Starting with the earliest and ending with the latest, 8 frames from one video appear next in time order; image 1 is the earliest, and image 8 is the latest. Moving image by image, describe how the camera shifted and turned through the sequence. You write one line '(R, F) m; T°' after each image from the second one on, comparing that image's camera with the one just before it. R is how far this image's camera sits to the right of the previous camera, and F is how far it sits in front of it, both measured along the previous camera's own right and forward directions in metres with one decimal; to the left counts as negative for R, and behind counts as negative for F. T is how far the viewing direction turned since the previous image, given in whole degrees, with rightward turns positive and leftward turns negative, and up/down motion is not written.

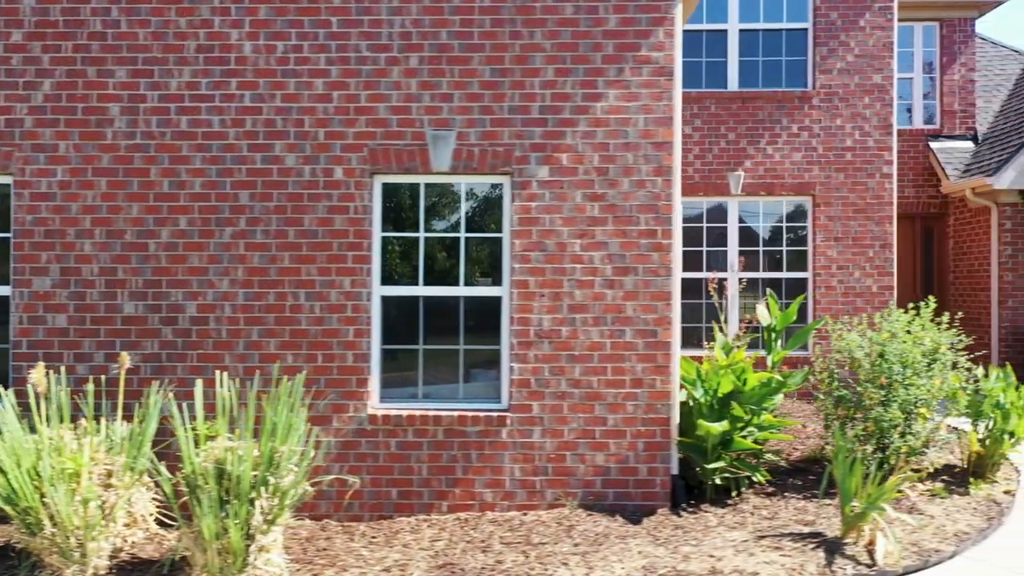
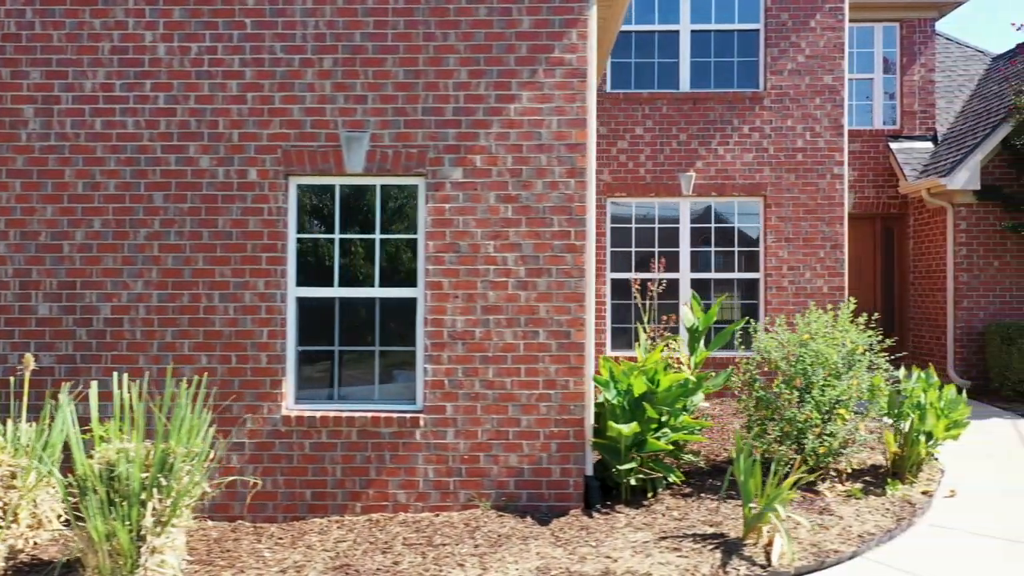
(+0.6, 0.0) m; 0°
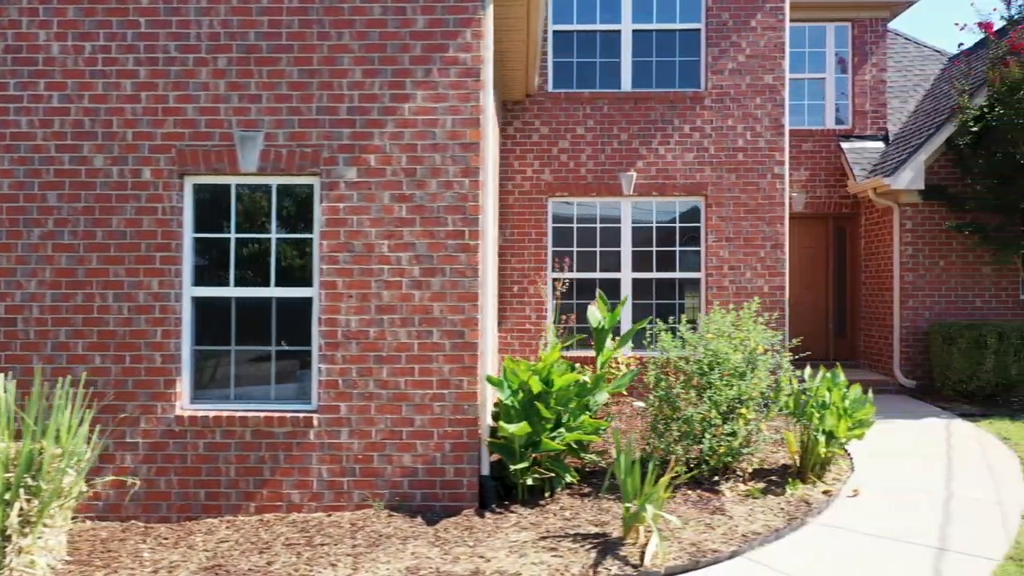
(+0.7, 0.0) m; 0°
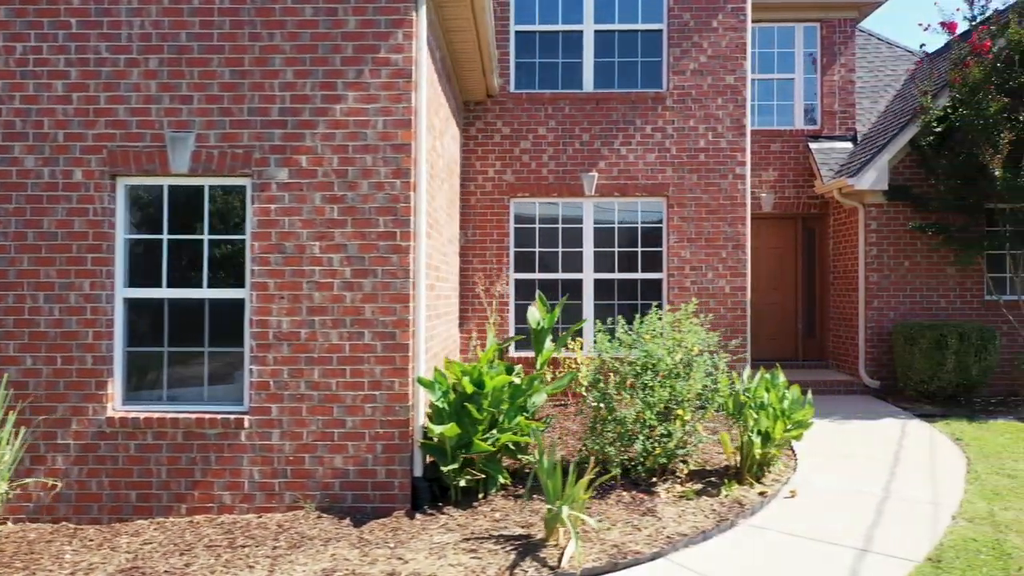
(+0.5, 0.0) m; 0°
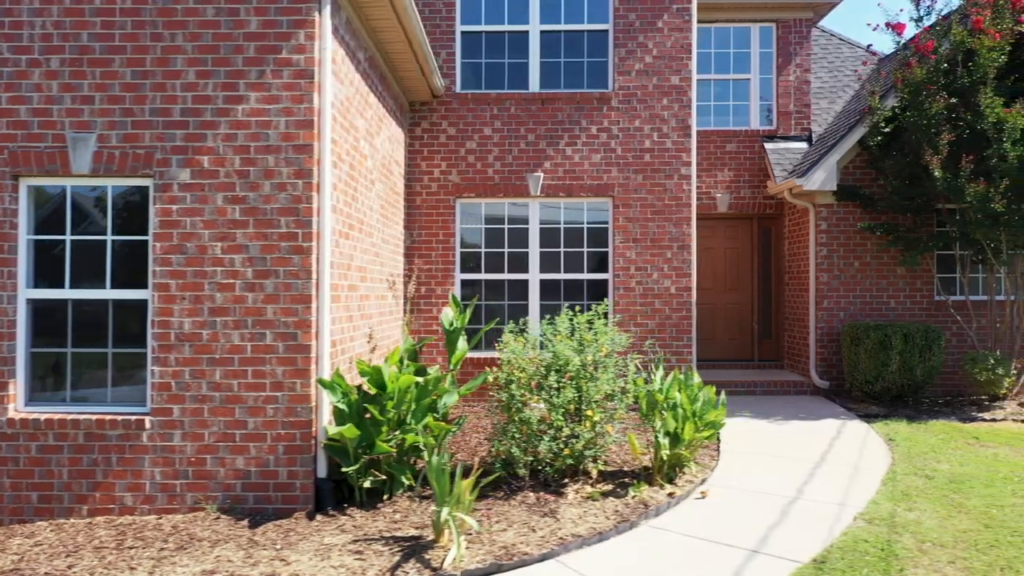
(+0.7, 0.0) m; 0°
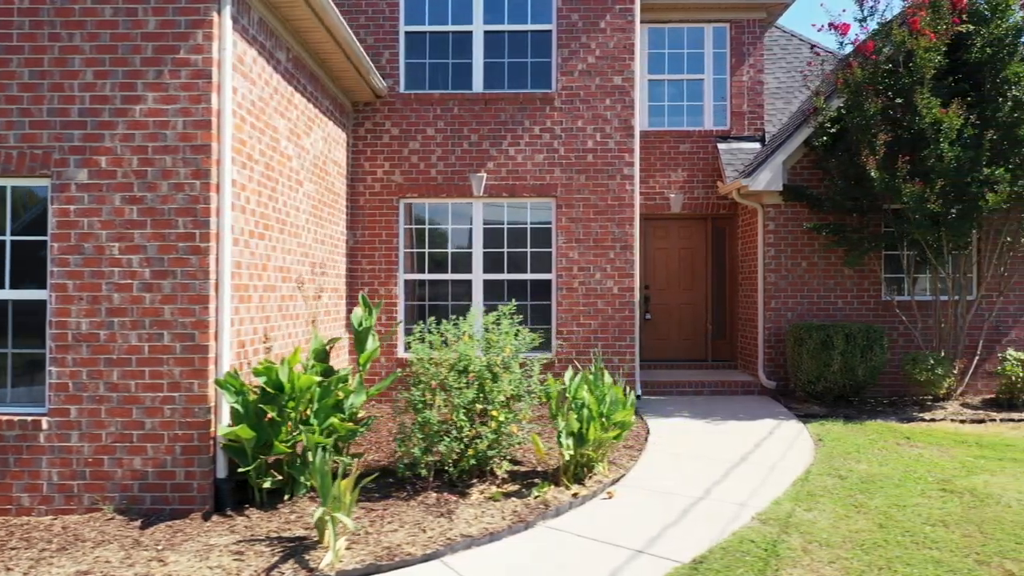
(+0.7, 0.0) m; 0°
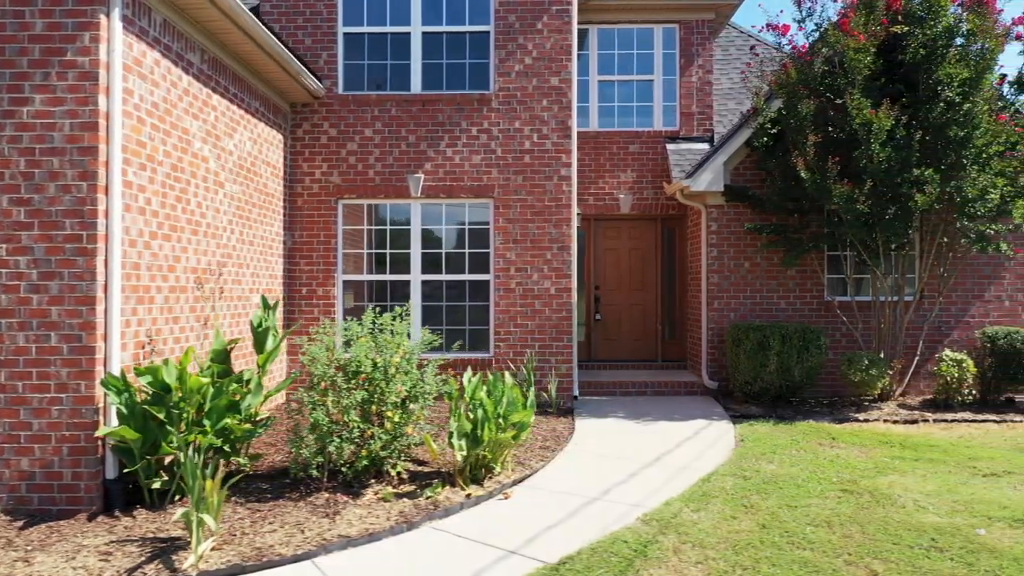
(+0.8, 0.0) m; 0°
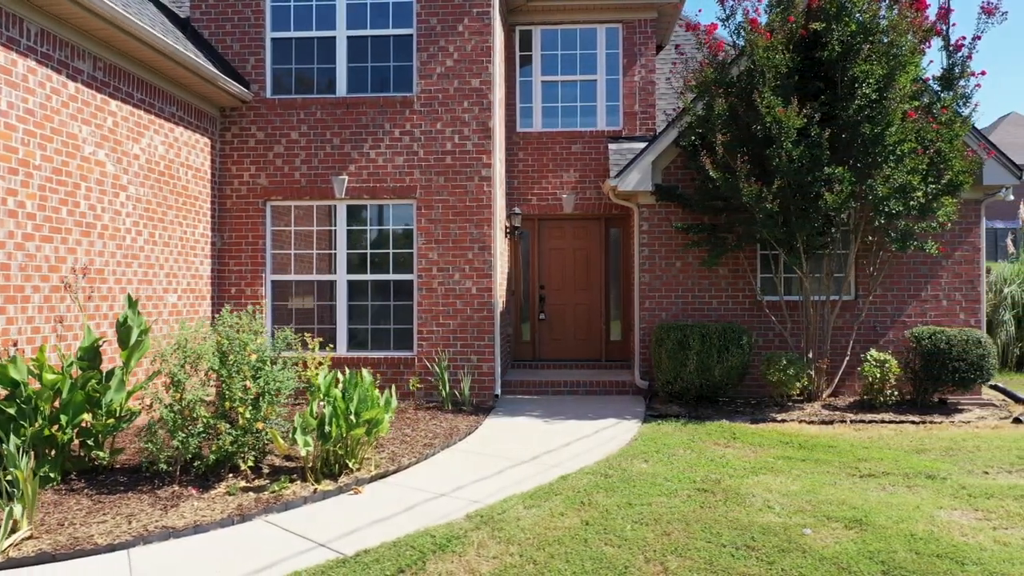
(+1.5, -0.1) m; -3°
